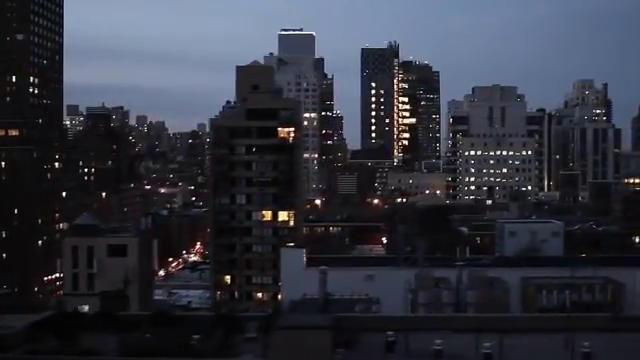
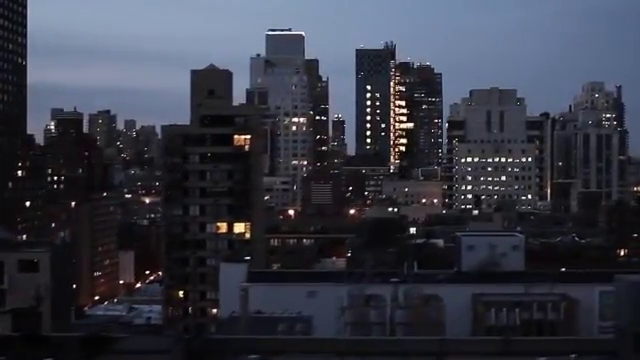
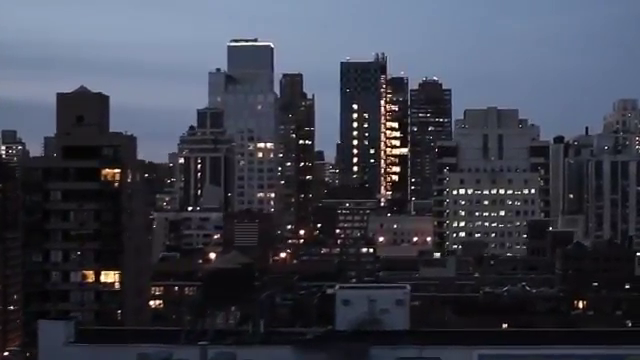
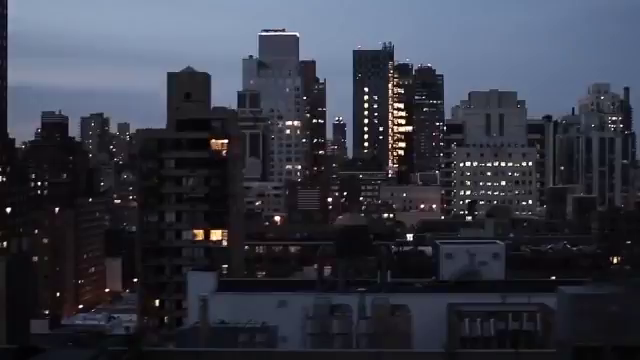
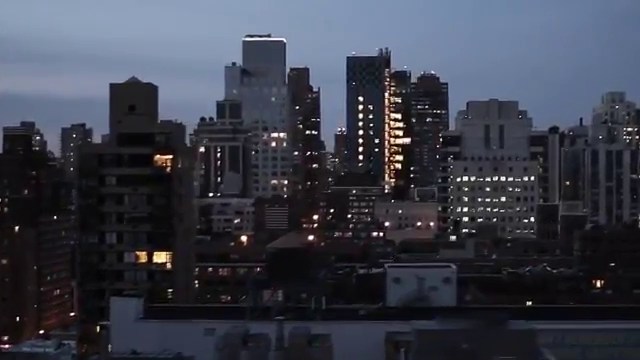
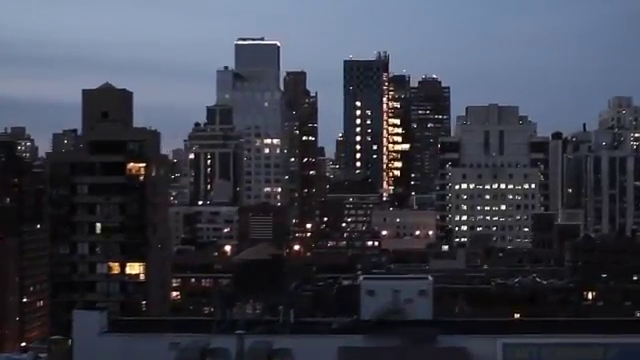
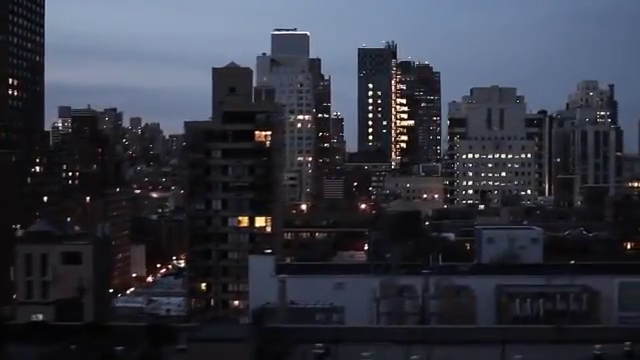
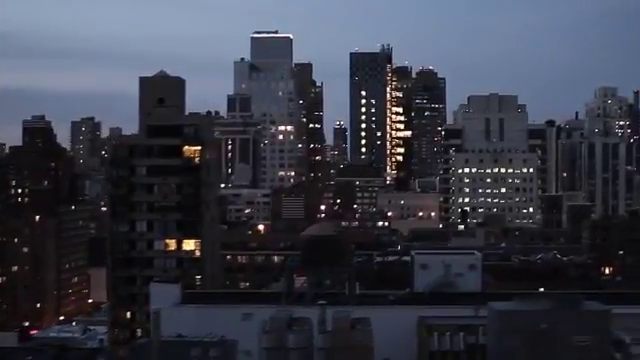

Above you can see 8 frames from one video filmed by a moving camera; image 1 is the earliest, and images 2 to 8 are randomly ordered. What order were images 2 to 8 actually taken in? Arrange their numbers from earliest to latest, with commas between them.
7, 2, 4, 8, 5, 6, 3
